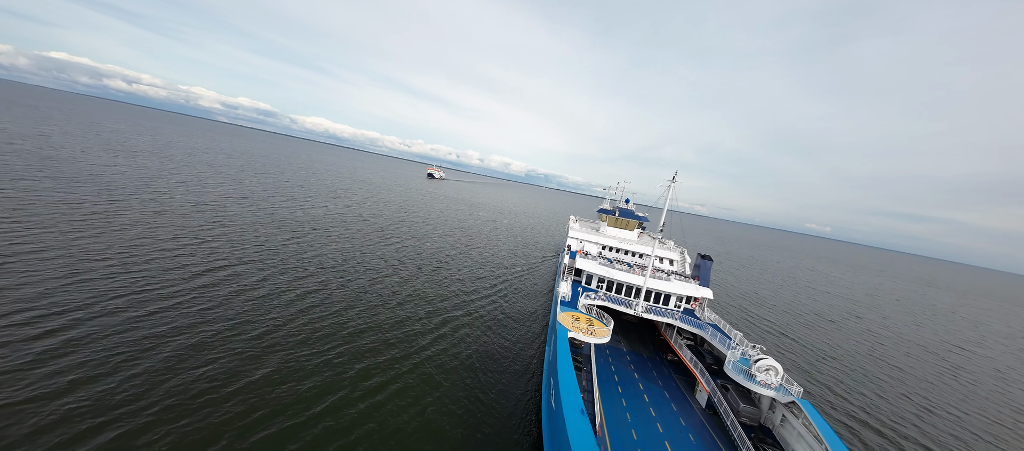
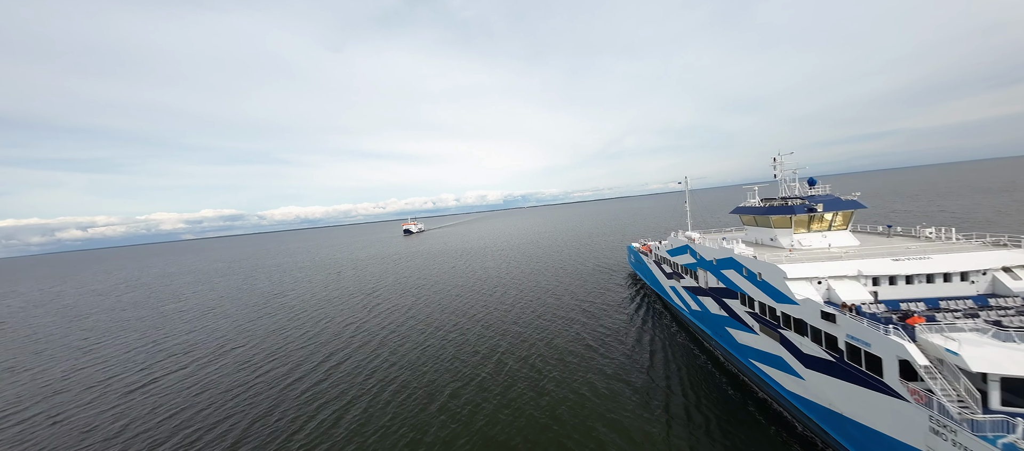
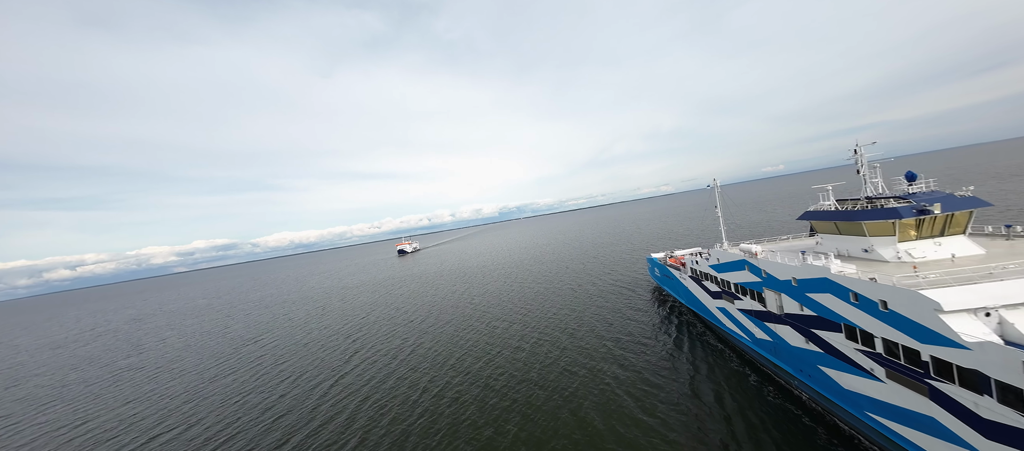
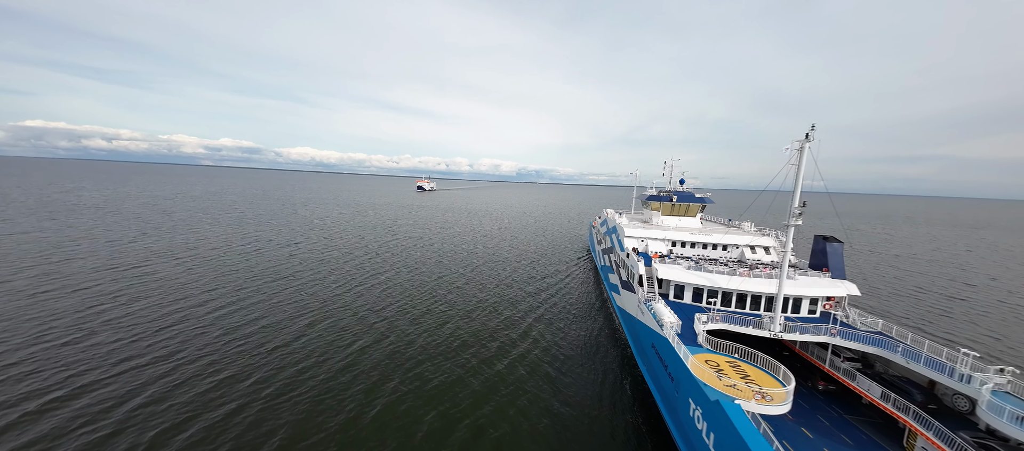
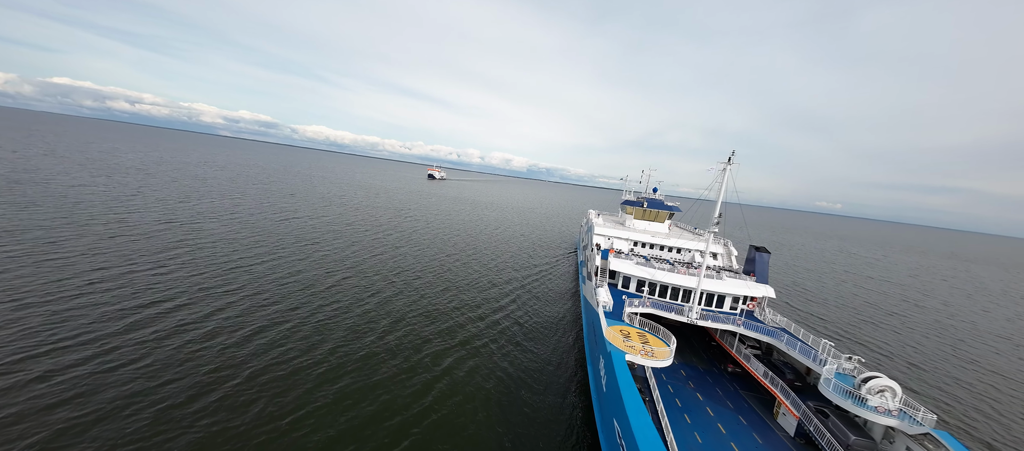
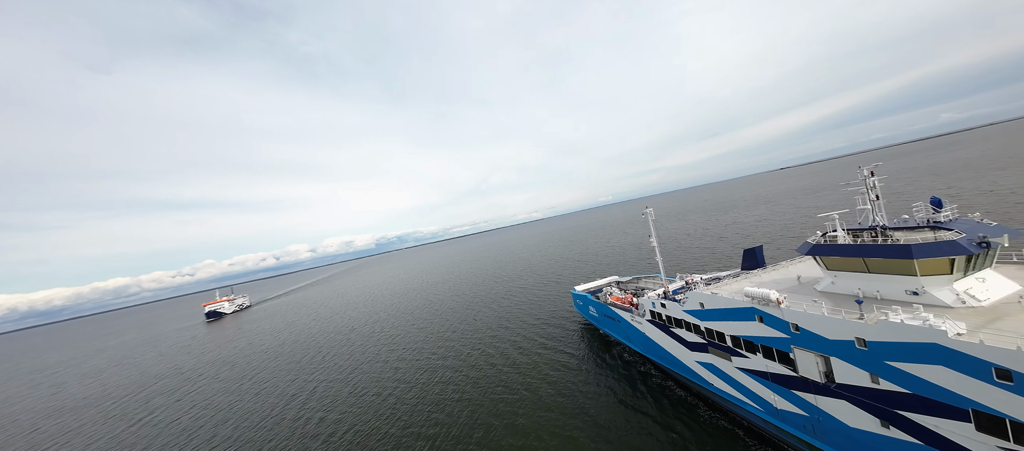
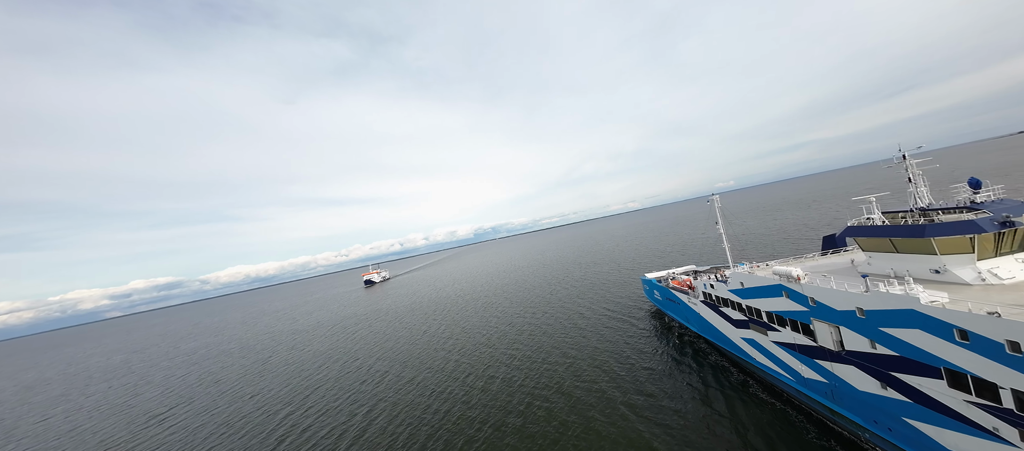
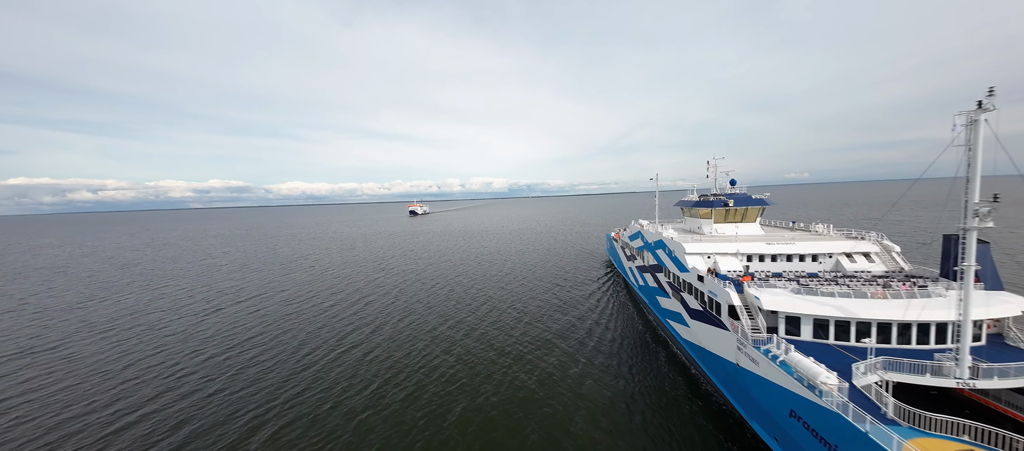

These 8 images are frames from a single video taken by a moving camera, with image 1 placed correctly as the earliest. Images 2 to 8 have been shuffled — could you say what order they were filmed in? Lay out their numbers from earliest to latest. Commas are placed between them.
5, 4, 8, 2, 3, 7, 6
